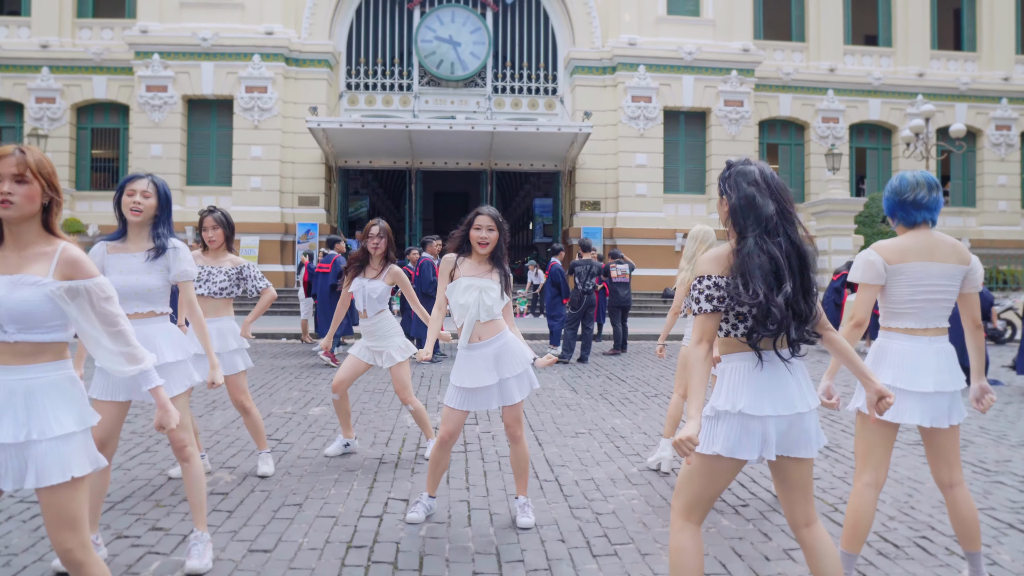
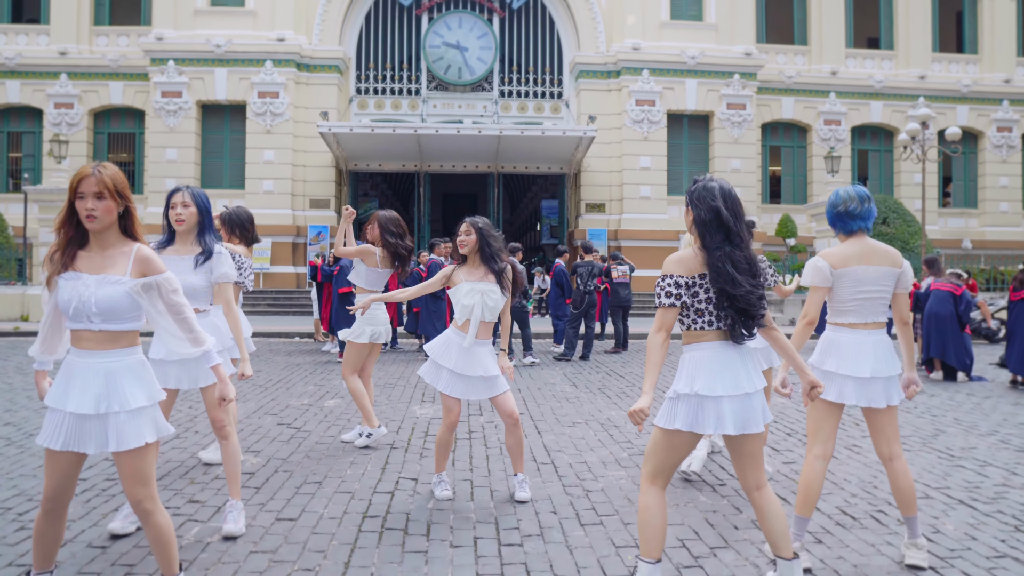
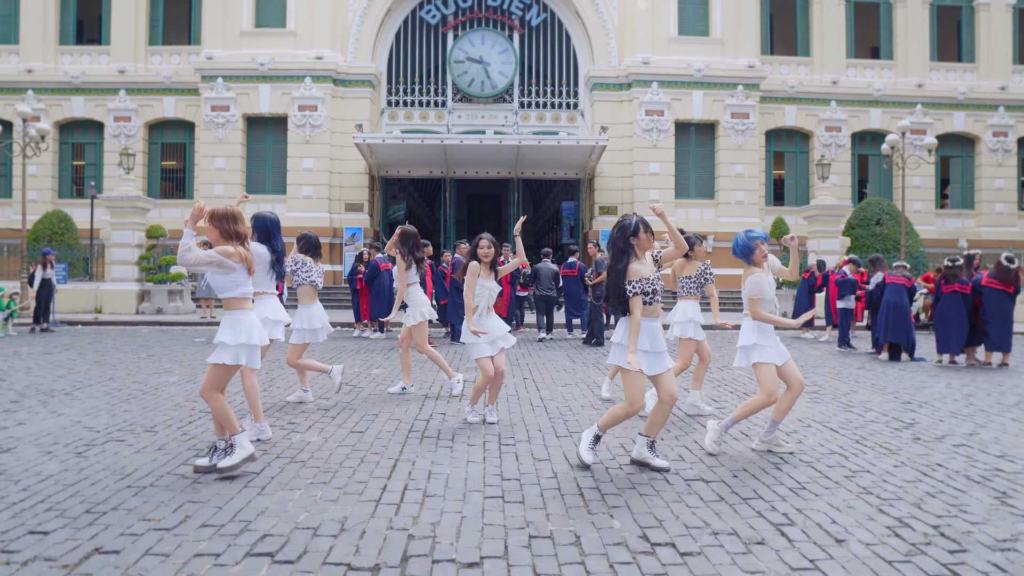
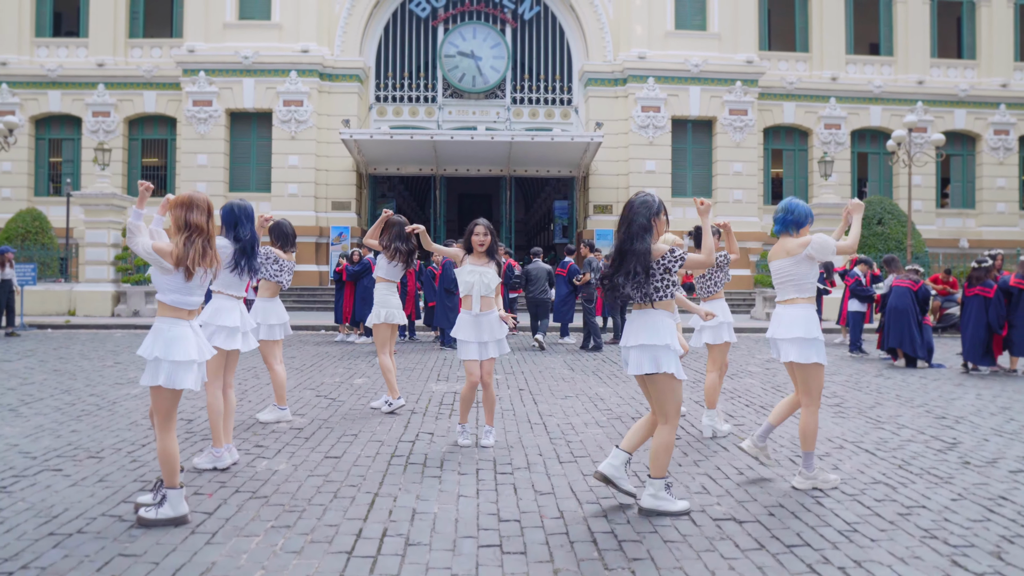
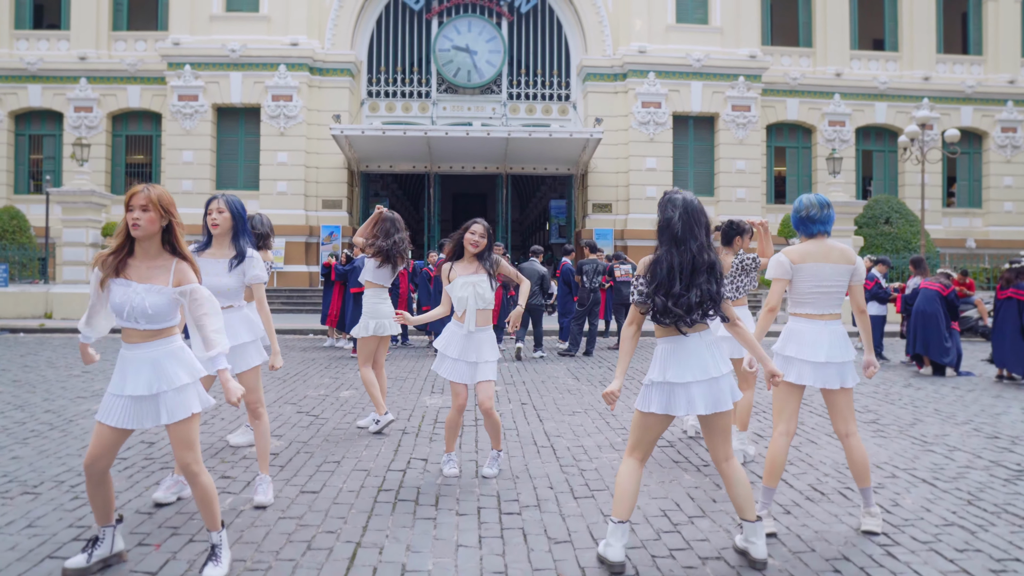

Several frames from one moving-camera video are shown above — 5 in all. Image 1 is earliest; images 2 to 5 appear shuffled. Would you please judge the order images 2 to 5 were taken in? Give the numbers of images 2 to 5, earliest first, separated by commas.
2, 5, 4, 3
